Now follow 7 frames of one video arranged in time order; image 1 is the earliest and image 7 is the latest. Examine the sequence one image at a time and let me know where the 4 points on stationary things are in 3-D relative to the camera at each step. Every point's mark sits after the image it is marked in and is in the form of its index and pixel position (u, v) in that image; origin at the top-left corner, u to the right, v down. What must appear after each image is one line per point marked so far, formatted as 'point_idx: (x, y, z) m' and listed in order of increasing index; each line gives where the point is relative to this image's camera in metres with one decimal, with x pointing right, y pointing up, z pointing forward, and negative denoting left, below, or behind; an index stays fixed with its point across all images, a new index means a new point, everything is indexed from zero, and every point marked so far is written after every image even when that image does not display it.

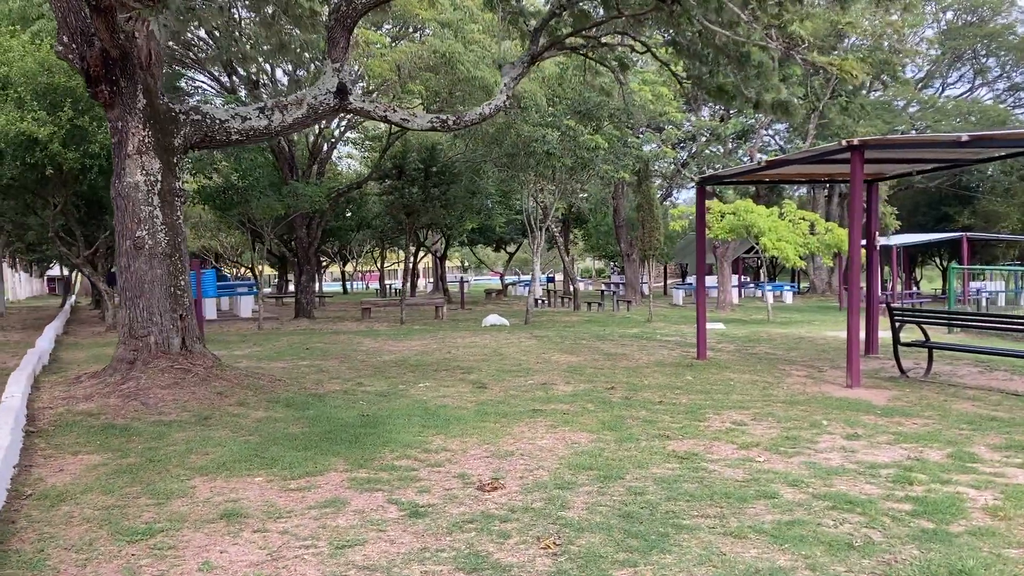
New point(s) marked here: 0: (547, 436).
0: (+0.2, -1.1, +6.6) m
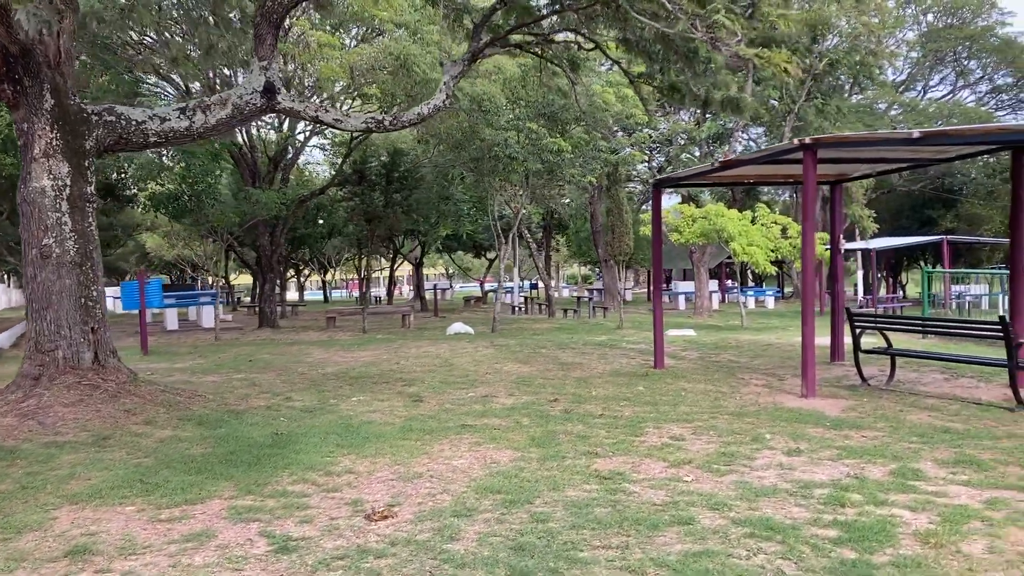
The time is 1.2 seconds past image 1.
0: (-0.3, -1.1, +6.1) m
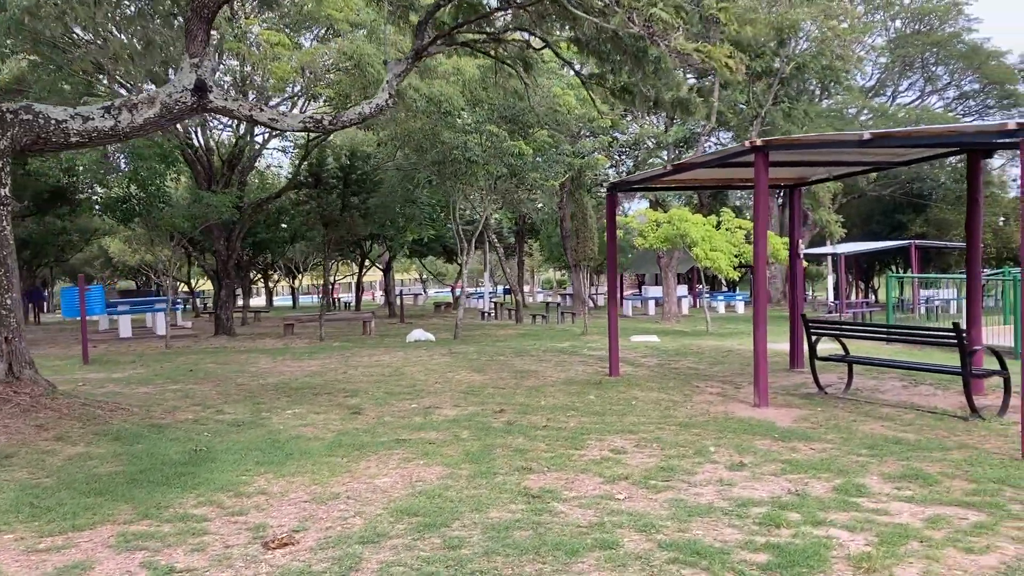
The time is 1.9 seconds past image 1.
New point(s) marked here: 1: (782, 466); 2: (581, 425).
0: (-0.8, -1.2, +5.8) m
1: (+1.8, -1.2, +6.1) m
2: (+0.6, -1.1, +7.7) m
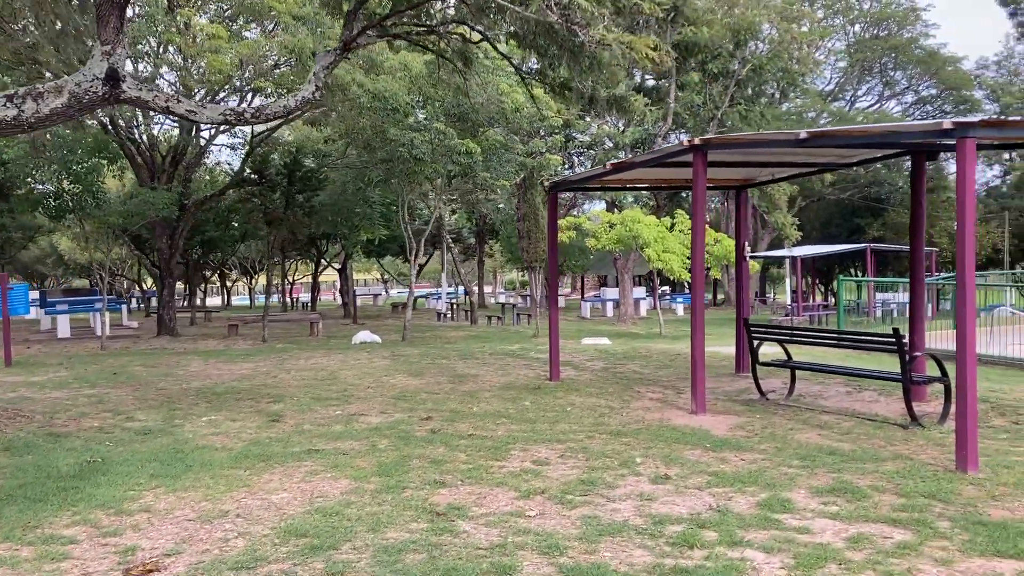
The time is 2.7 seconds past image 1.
0: (-1.3, -1.2, +5.5) m
1: (+1.2, -1.2, +5.8) m
2: (0.0, -1.2, +7.4) m
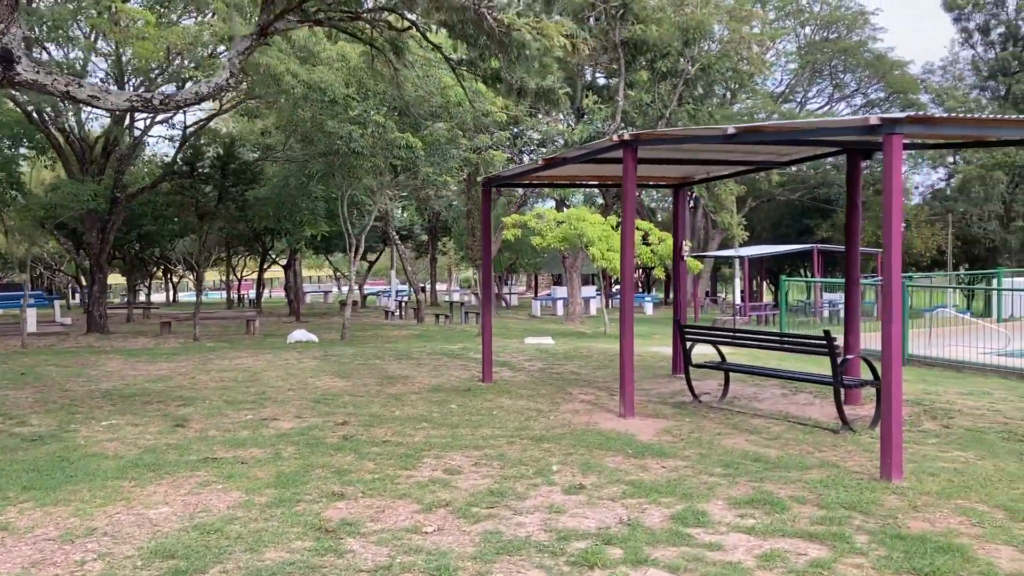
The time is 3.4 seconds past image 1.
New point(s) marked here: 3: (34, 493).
0: (-1.8, -1.2, +5.1) m
1: (+0.7, -1.2, +5.5) m
2: (-0.6, -1.1, +7.1) m
3: (-2.6, -1.1, +5.2) m
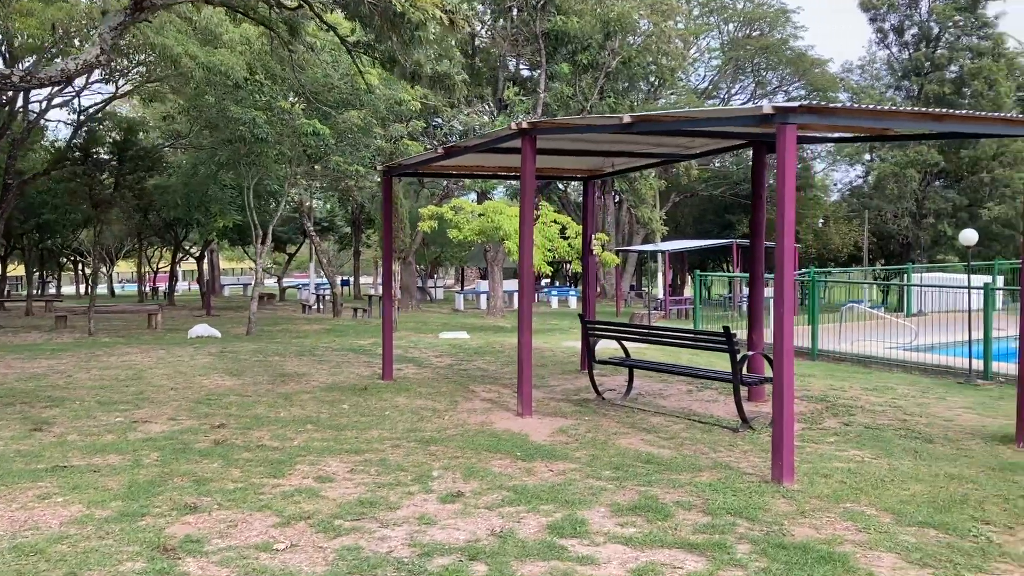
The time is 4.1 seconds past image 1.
0: (-2.5, -1.1, +4.6) m
1: (0.0, -1.2, +5.2) m
2: (-1.5, -1.1, +6.6) m
3: (-3.3, -1.1, +4.6) m
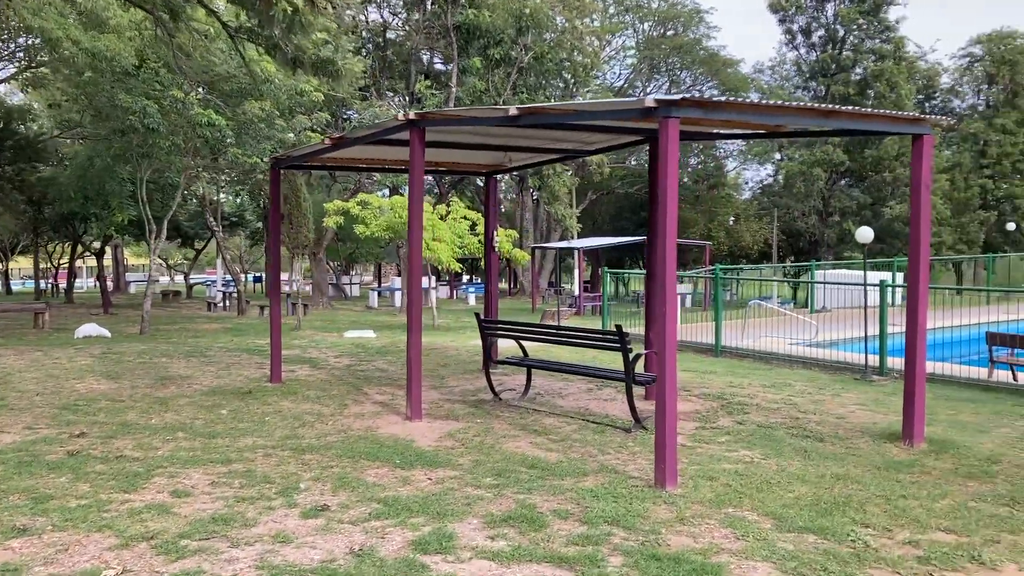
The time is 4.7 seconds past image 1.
0: (-3.1, -1.1, +4.1) m
1: (-0.7, -1.2, +4.9) m
2: (-2.3, -1.1, +6.2) m
3: (-3.9, -1.1, +4.0) m
